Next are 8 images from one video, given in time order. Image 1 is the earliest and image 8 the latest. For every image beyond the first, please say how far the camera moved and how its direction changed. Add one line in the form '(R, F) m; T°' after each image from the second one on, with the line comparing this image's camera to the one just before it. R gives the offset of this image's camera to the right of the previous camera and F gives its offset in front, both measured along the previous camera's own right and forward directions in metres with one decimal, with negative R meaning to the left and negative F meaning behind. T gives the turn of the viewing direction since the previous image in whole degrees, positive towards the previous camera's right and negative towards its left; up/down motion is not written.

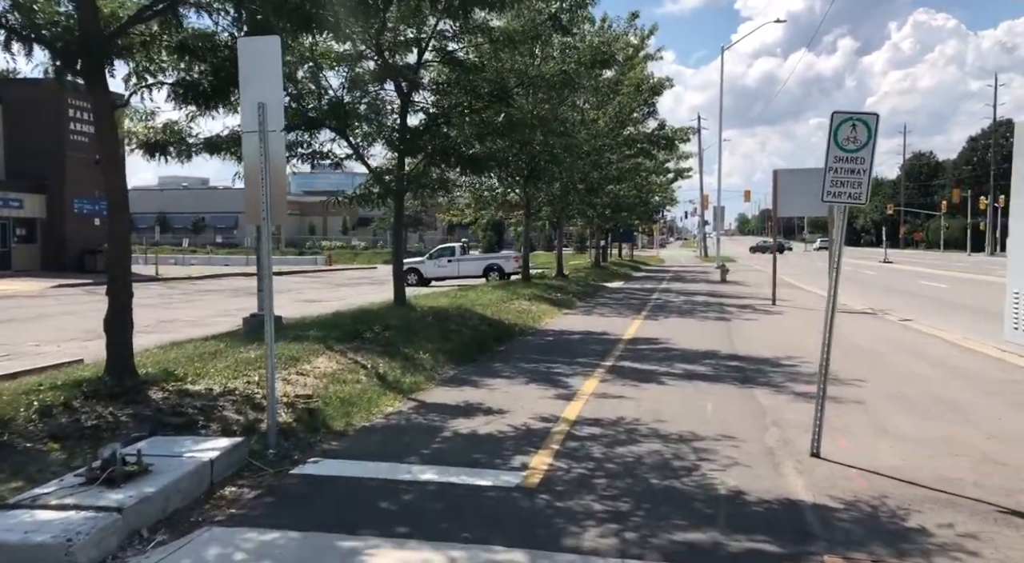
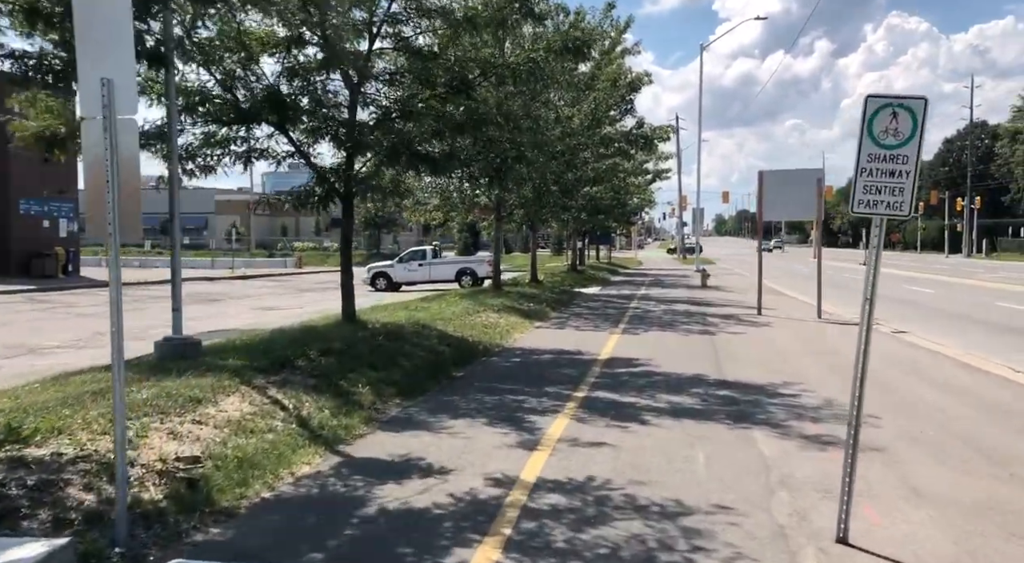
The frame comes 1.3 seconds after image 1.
(+0.2, +1.4) m; +2°
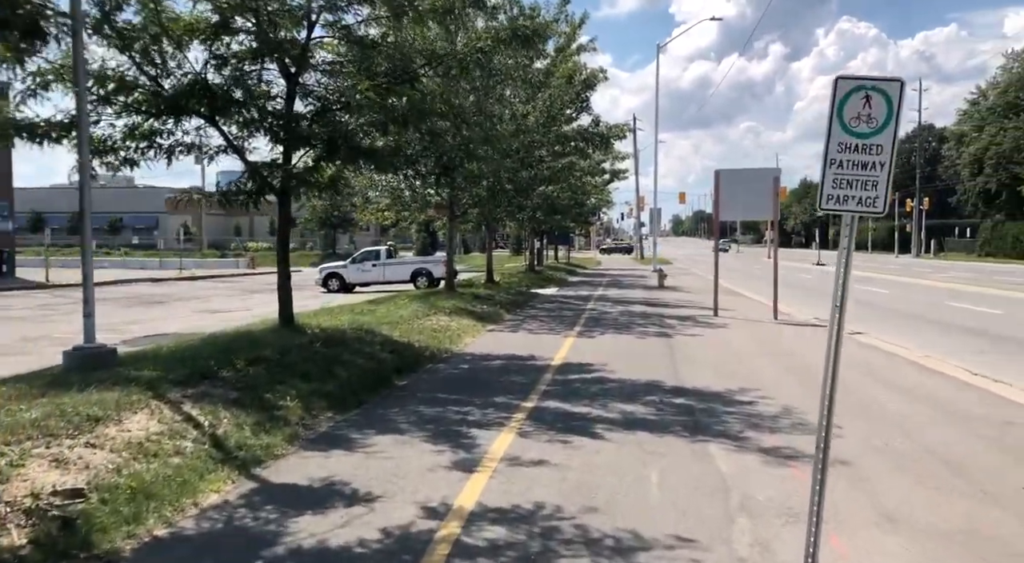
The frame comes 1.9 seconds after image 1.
(+0.2, +0.6) m; +3°
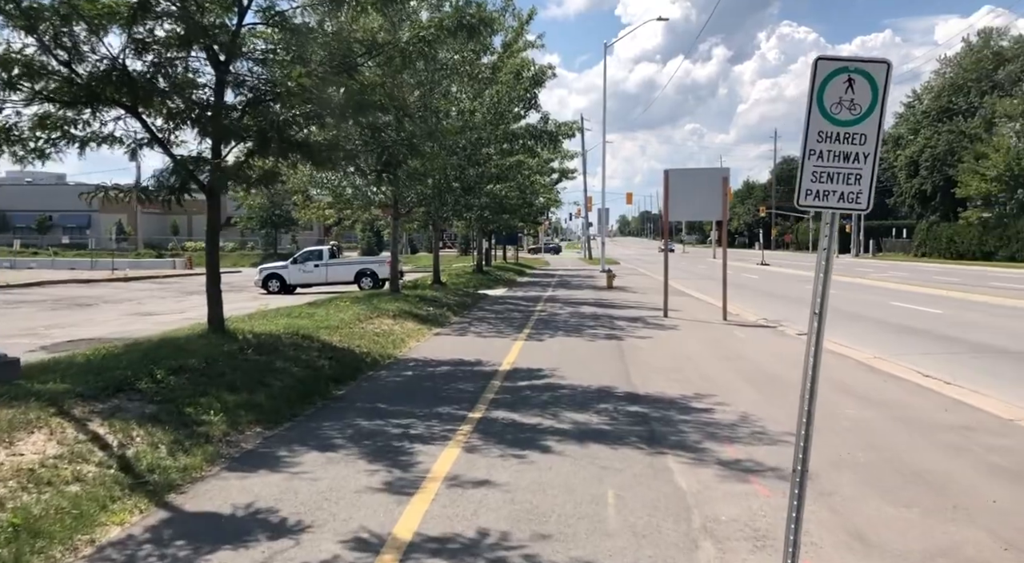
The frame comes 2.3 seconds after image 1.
(0.0, +0.5) m; +4°
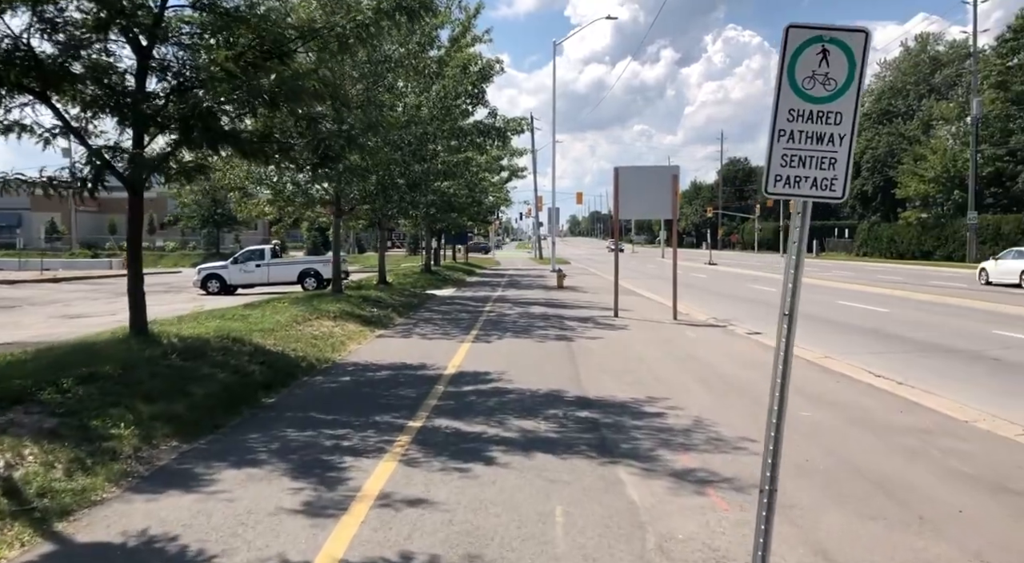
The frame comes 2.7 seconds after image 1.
(+0.1, +0.5) m; +4°
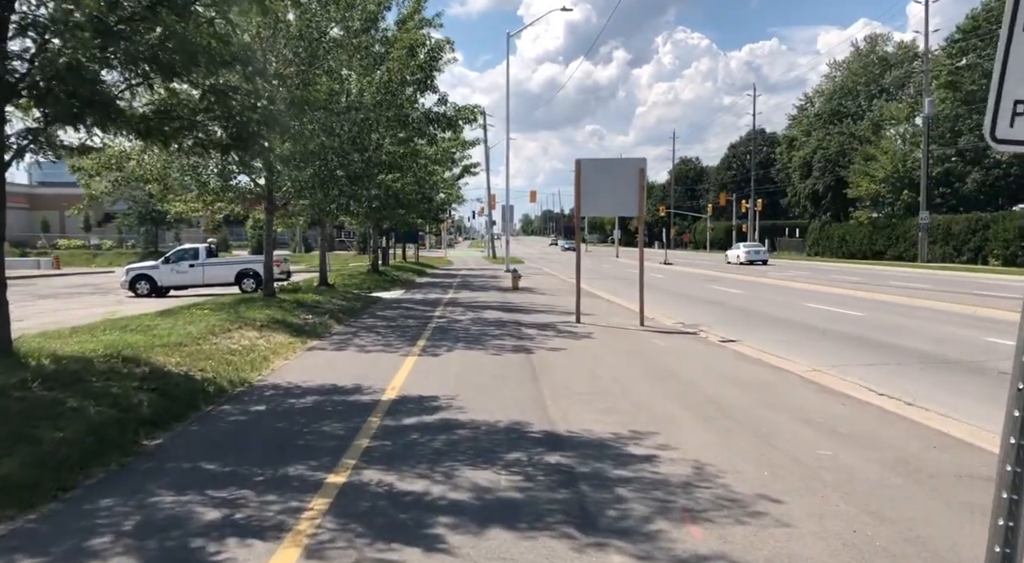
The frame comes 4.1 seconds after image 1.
(0.0, +1.6) m; +3°
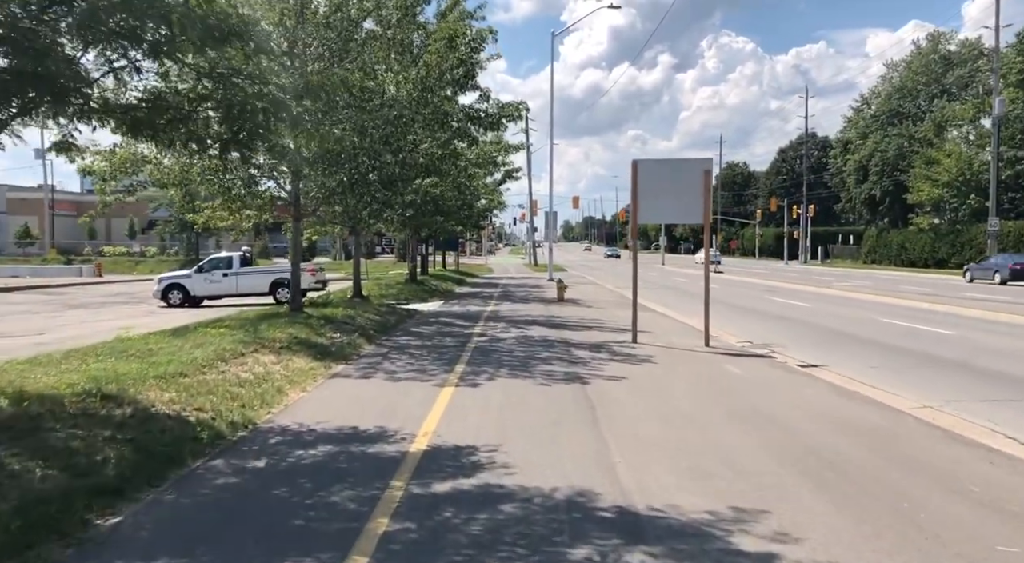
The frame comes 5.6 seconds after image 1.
(-0.2, +1.6) m; -3°
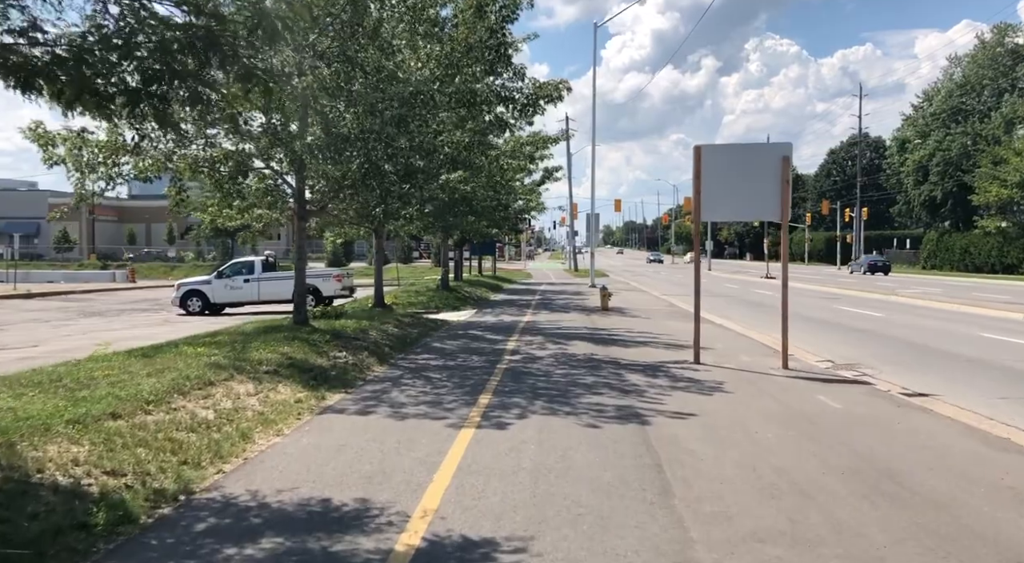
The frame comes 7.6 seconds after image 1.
(0.0, +2.3) m; -3°
